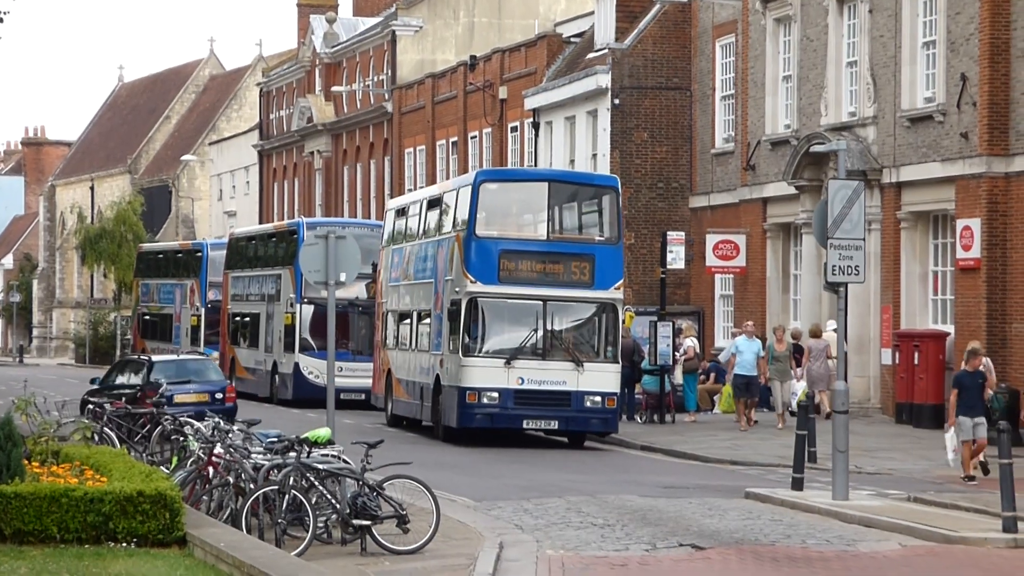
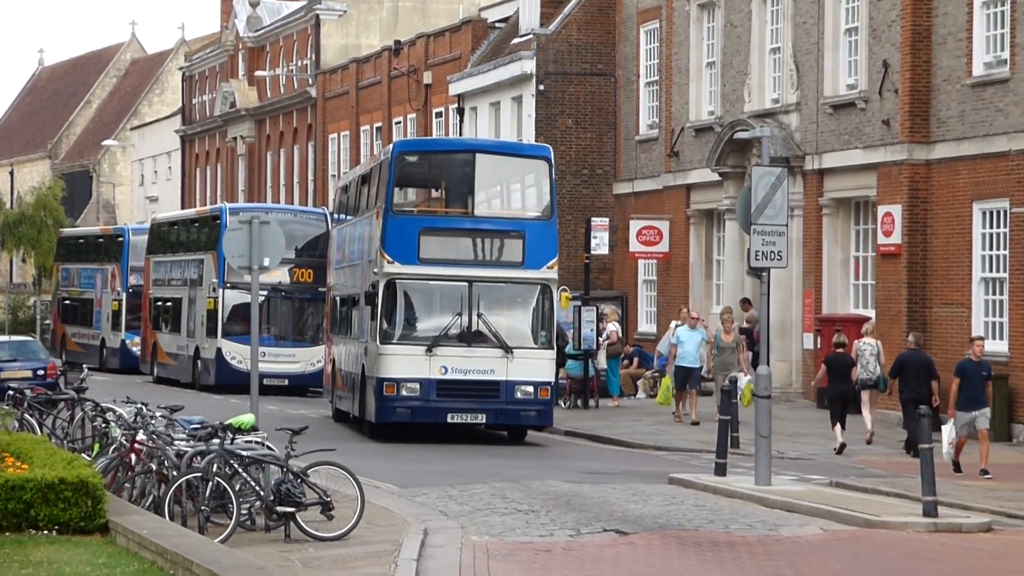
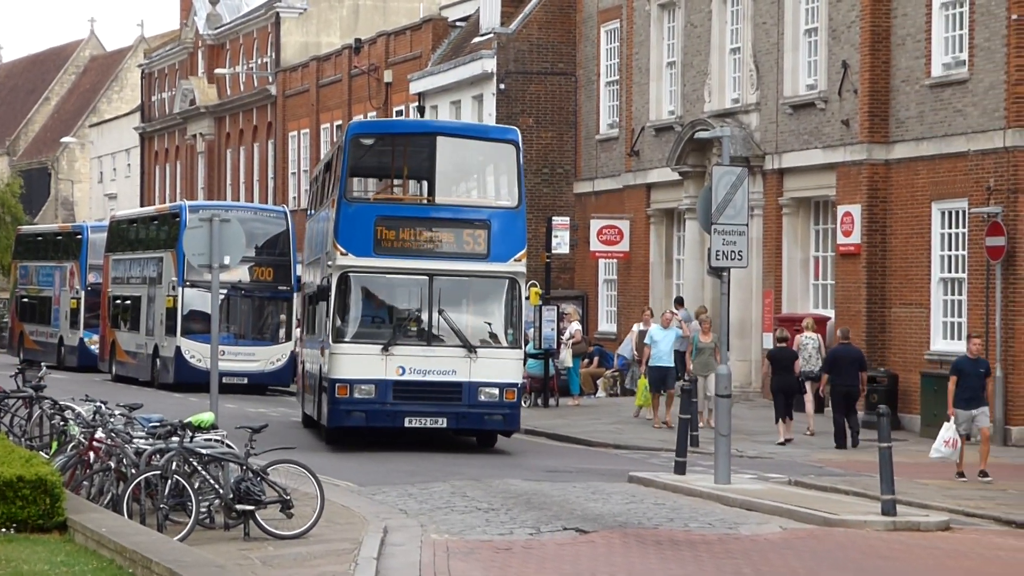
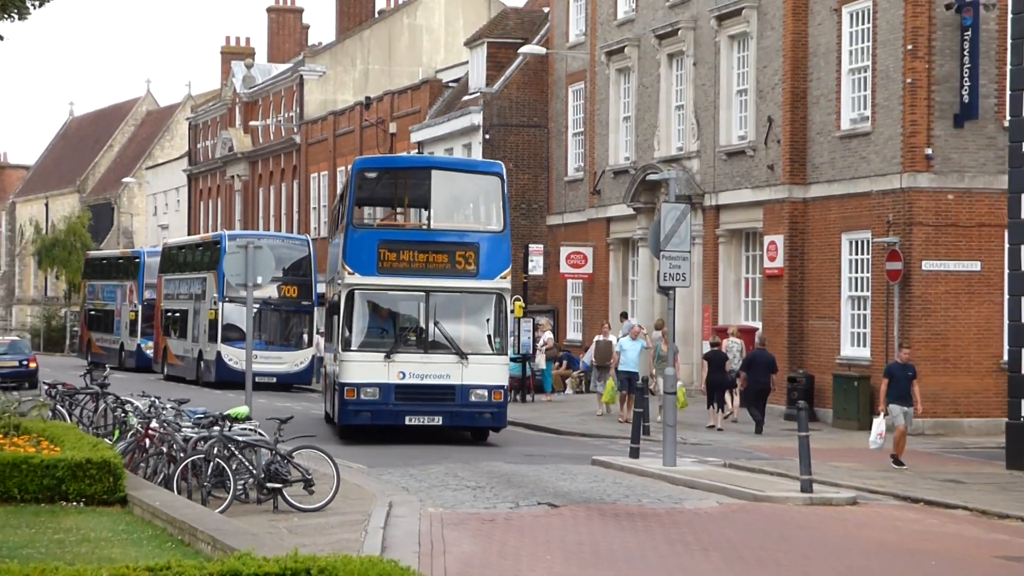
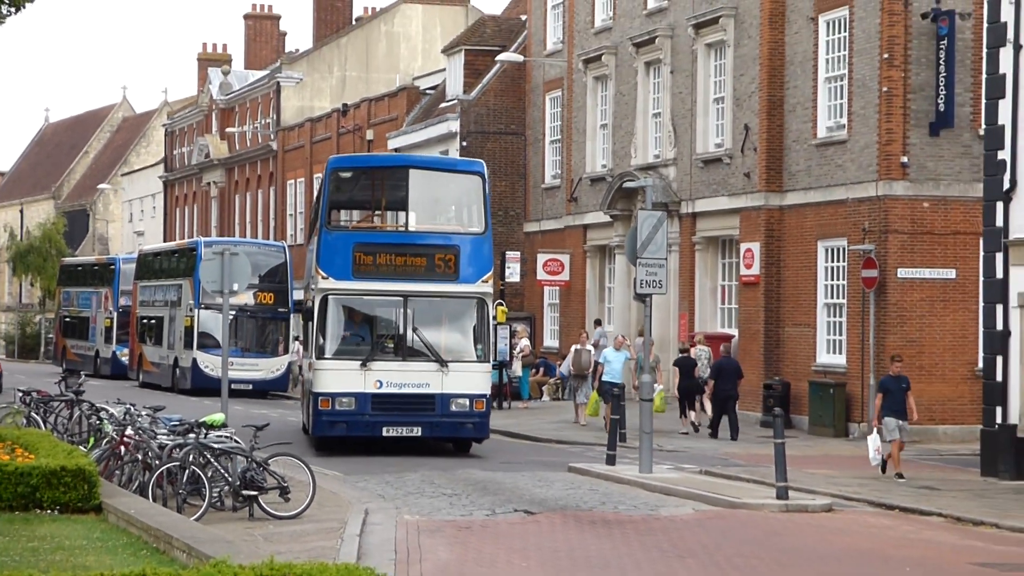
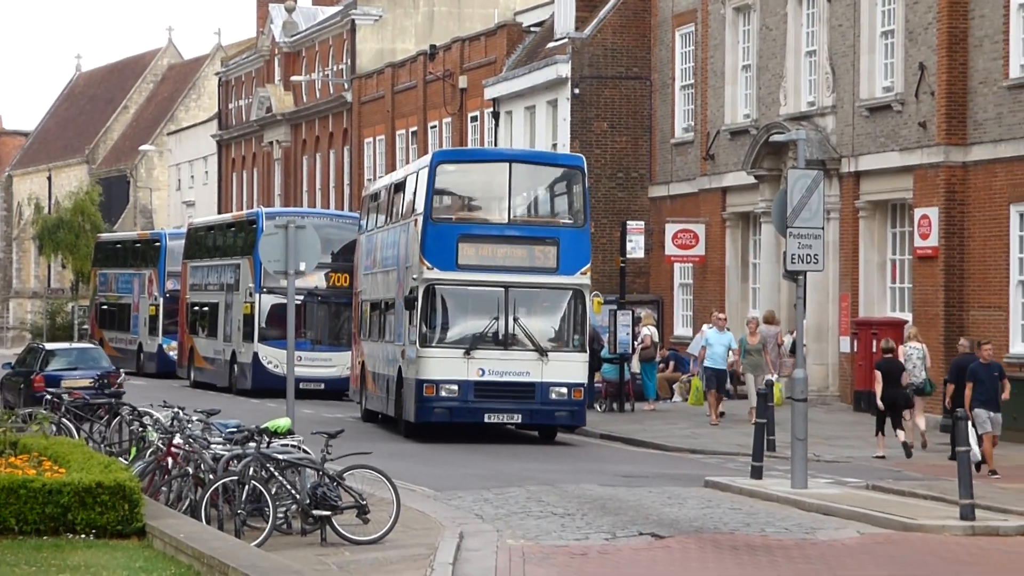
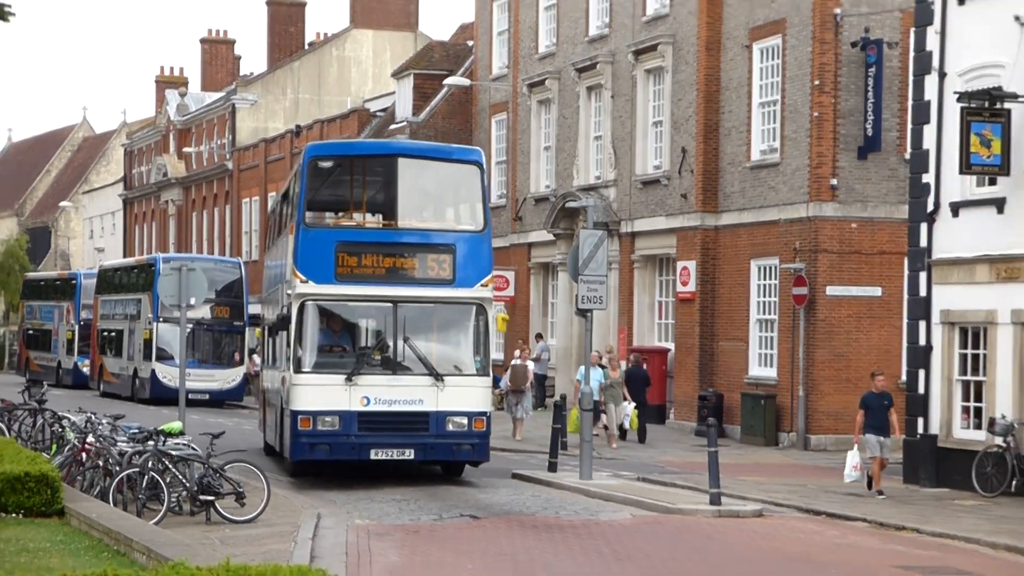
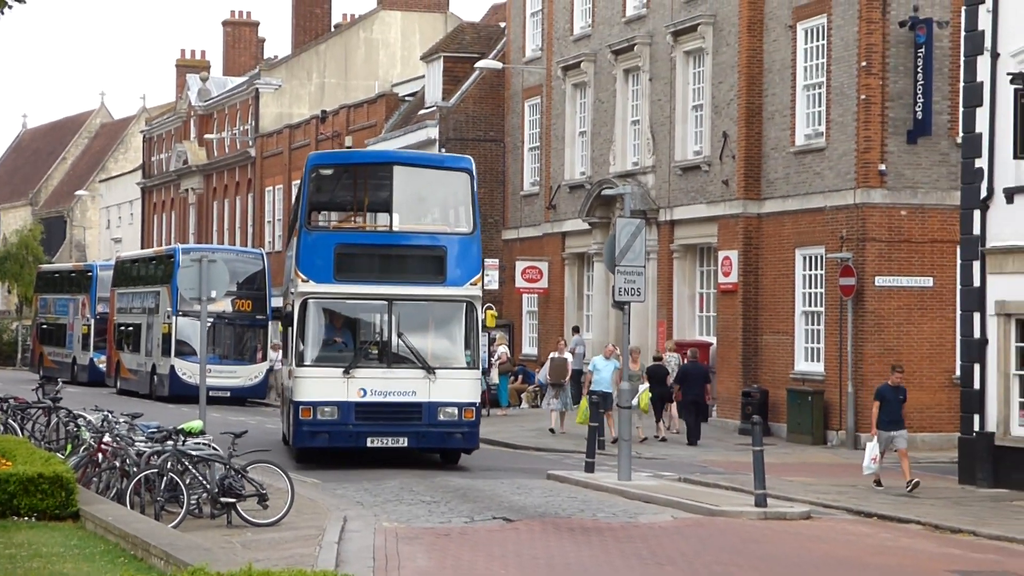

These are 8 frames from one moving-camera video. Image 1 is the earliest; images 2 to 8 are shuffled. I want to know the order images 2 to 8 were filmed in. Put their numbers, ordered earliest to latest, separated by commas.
6, 2, 3, 4, 5, 8, 7
